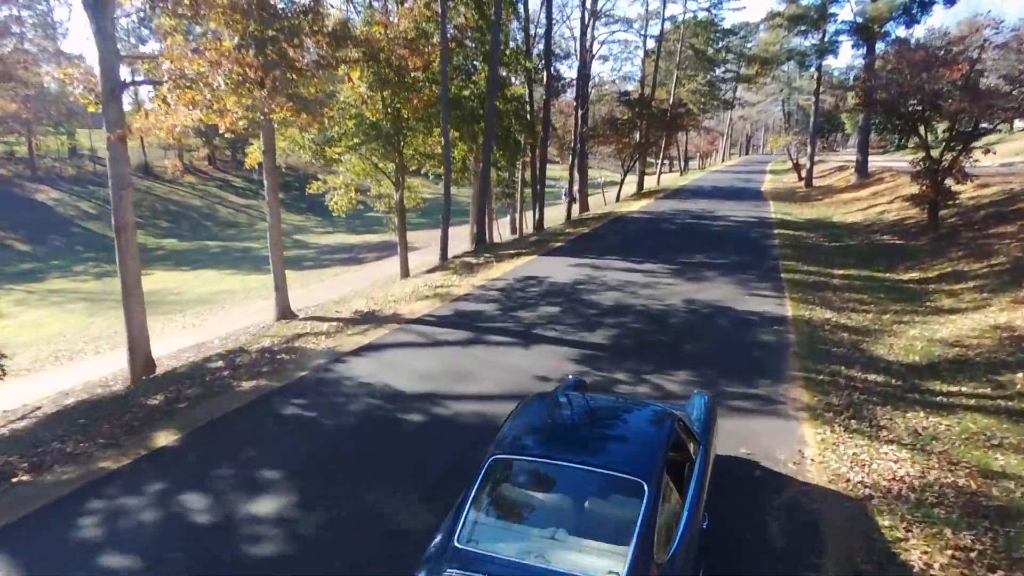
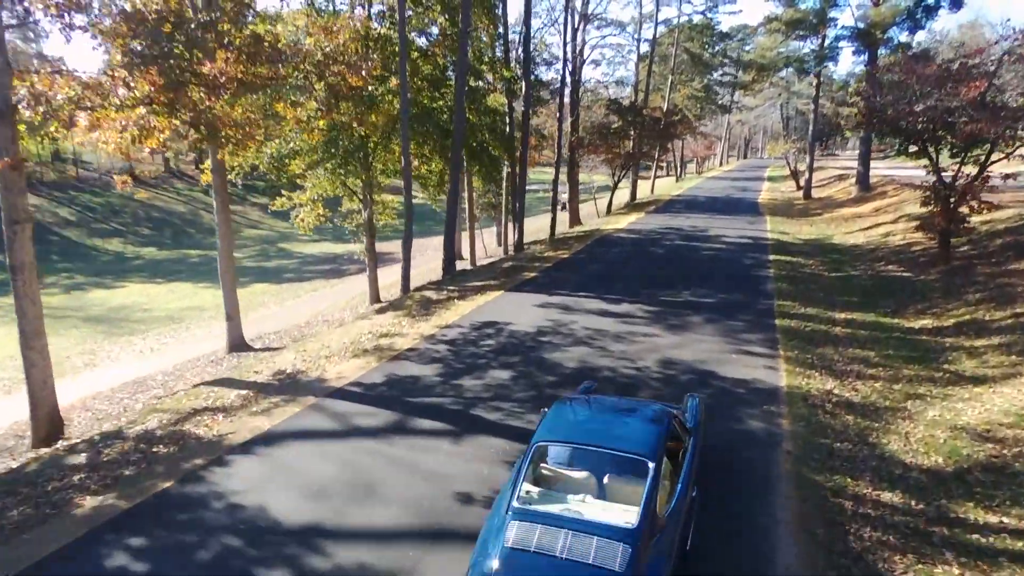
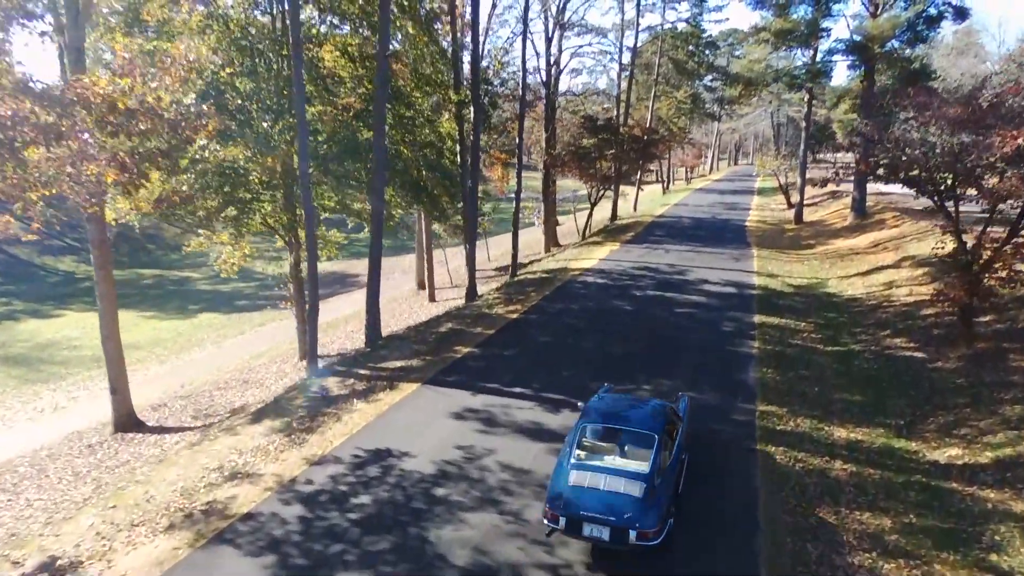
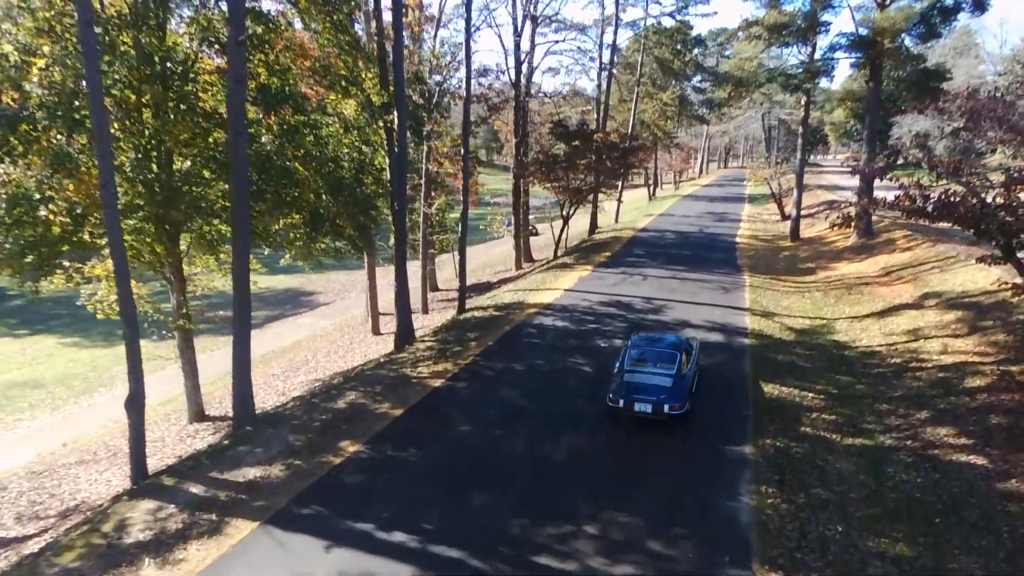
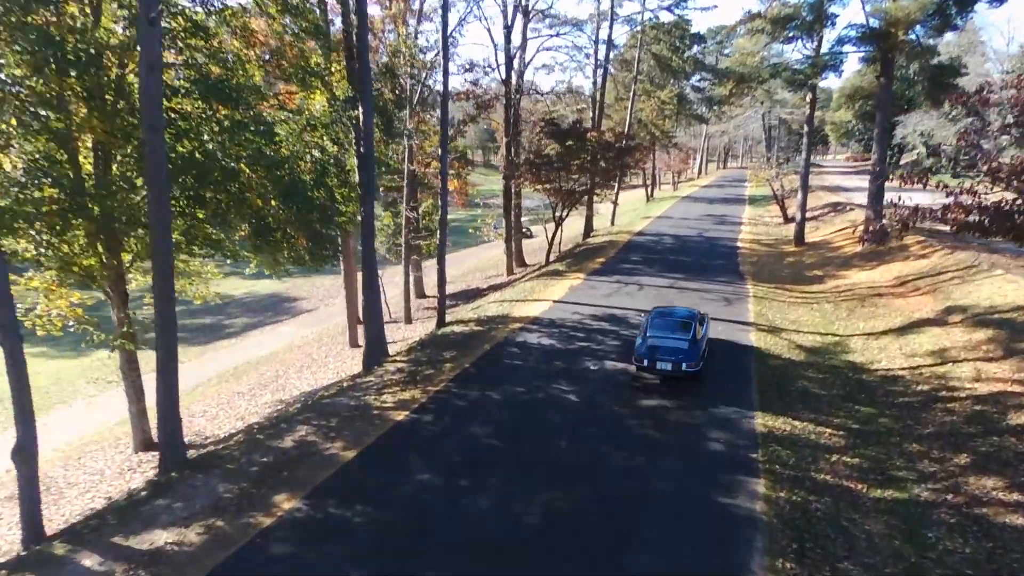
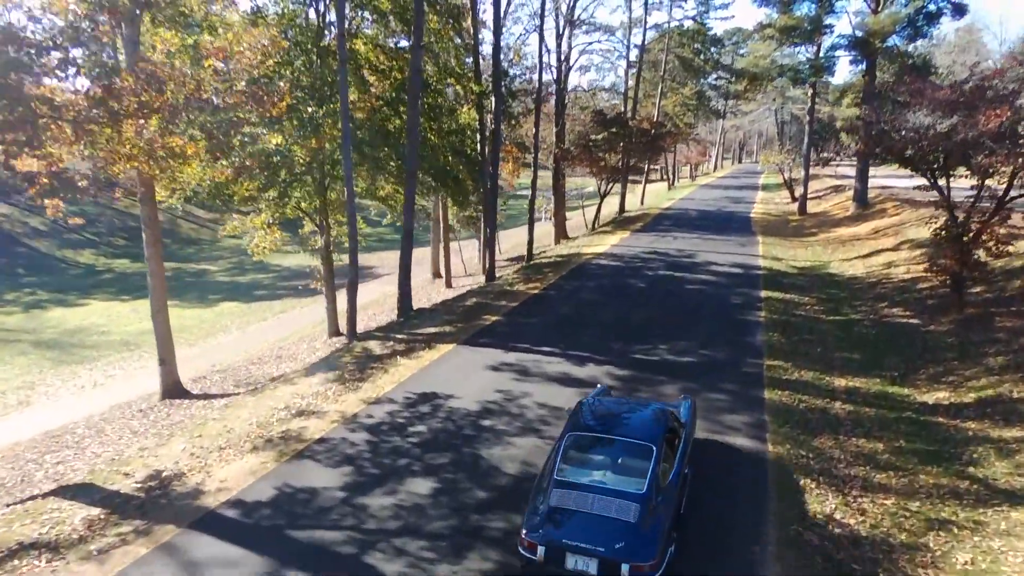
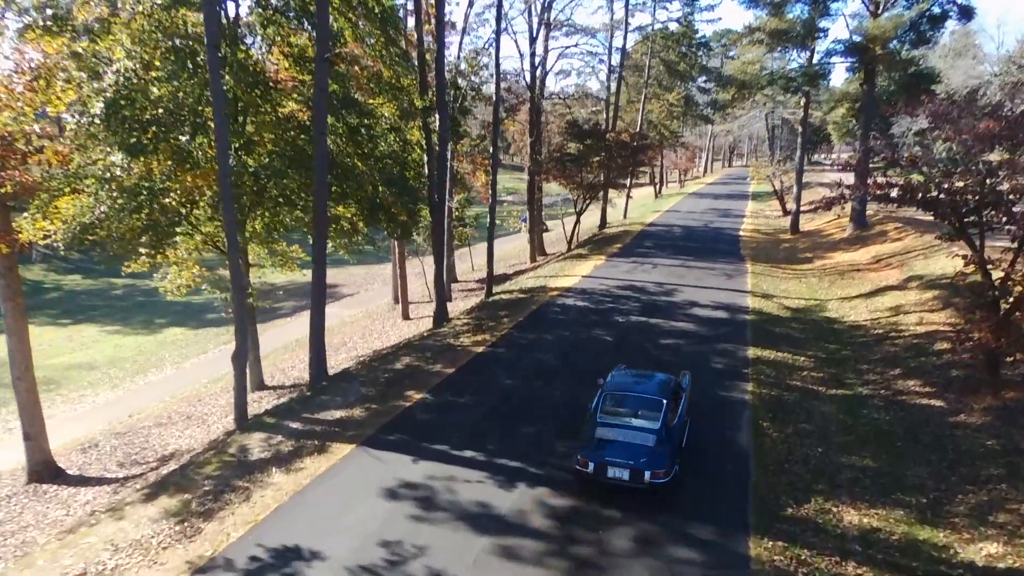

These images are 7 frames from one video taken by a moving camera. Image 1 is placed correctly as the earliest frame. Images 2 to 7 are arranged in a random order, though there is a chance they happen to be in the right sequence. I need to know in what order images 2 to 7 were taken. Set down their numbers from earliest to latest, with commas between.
2, 6, 3, 7, 4, 5
